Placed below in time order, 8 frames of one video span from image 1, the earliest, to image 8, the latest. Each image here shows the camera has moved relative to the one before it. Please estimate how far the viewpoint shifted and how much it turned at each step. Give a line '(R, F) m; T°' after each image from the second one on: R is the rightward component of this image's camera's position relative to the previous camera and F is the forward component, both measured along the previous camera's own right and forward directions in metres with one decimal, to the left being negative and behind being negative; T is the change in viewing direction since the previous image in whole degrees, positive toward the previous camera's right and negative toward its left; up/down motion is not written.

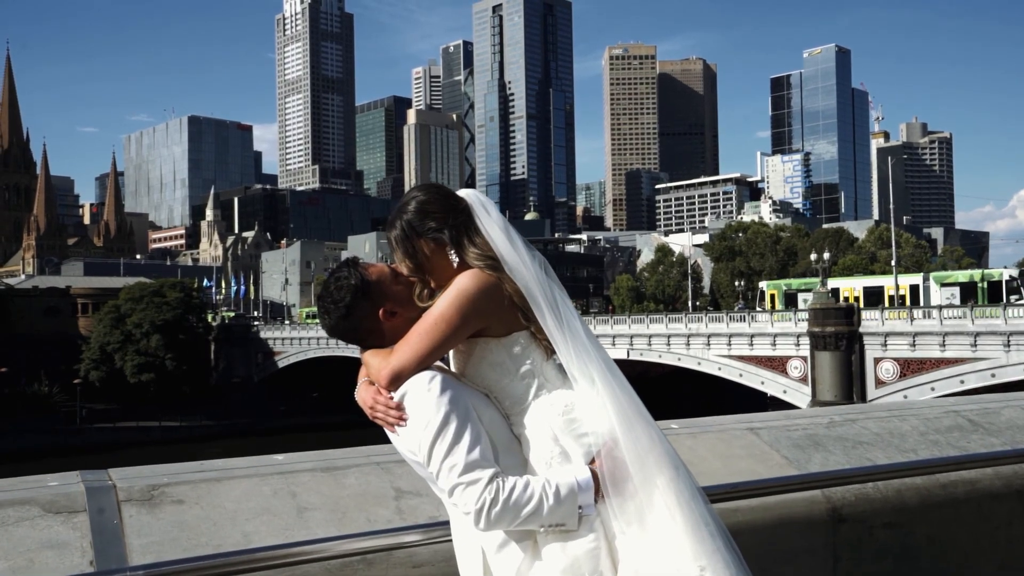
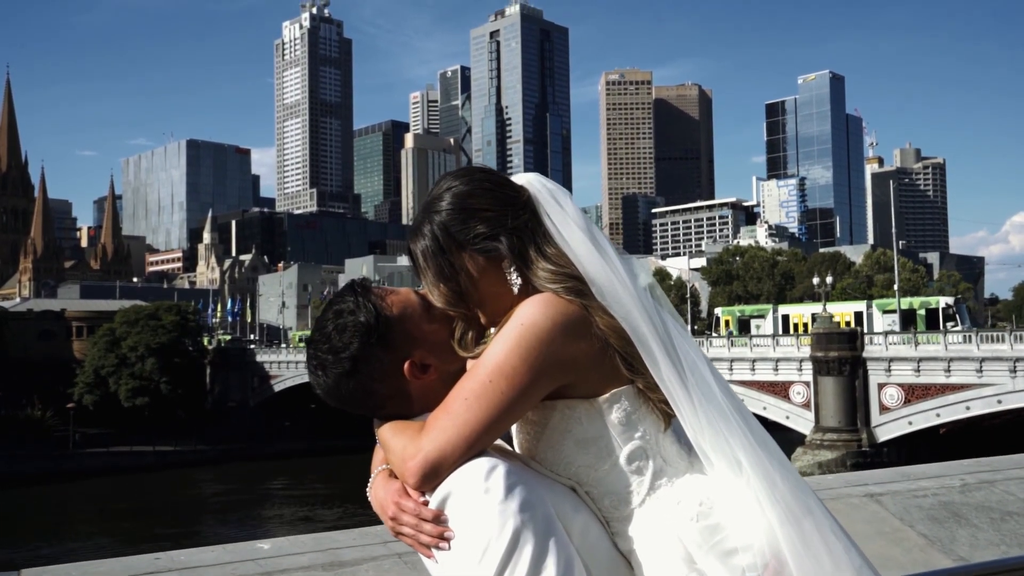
(-0.1, +0.5) m; 0°
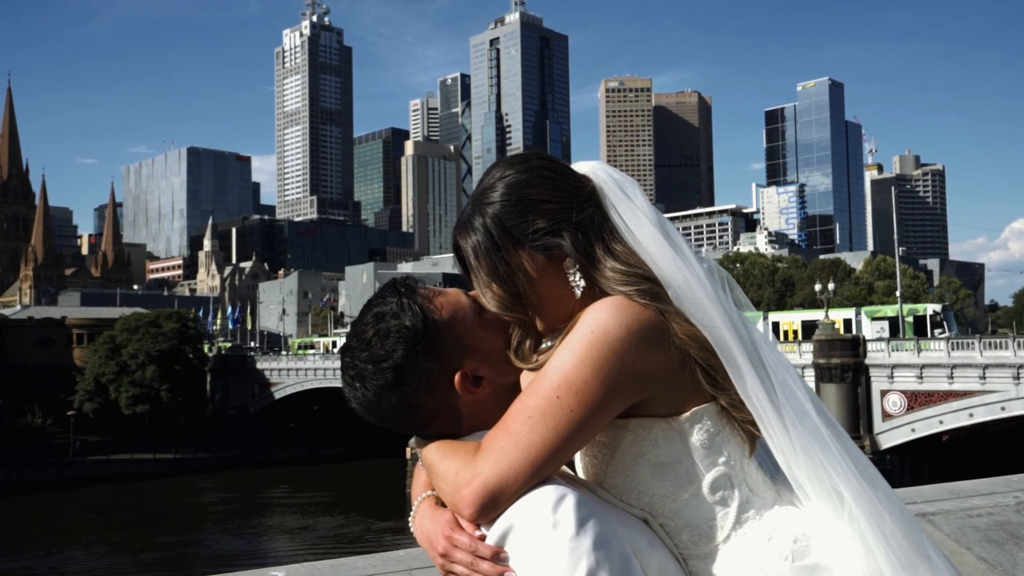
(-0.1, +0.1) m; 0°
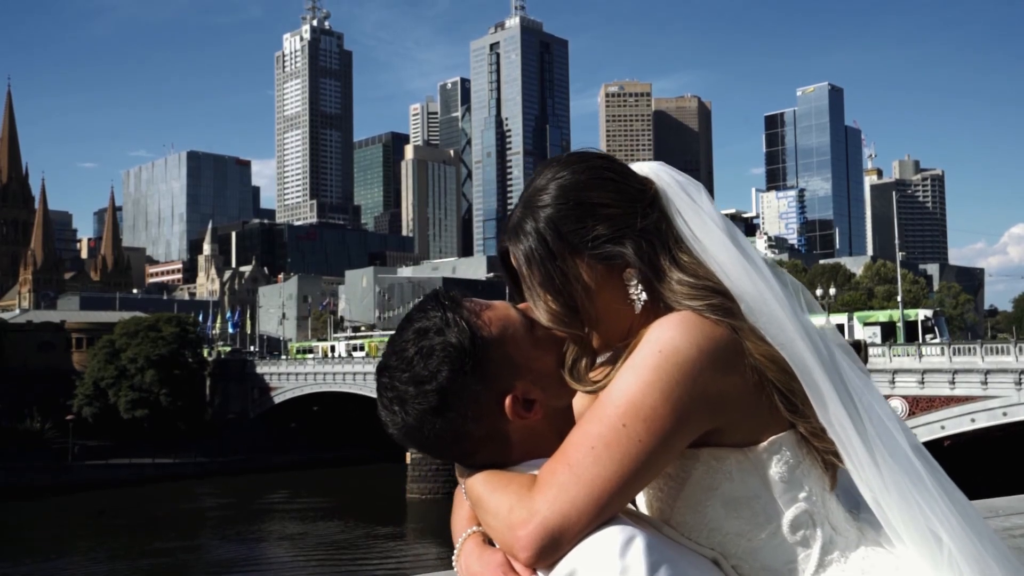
(0.0, +0.1) m; 0°
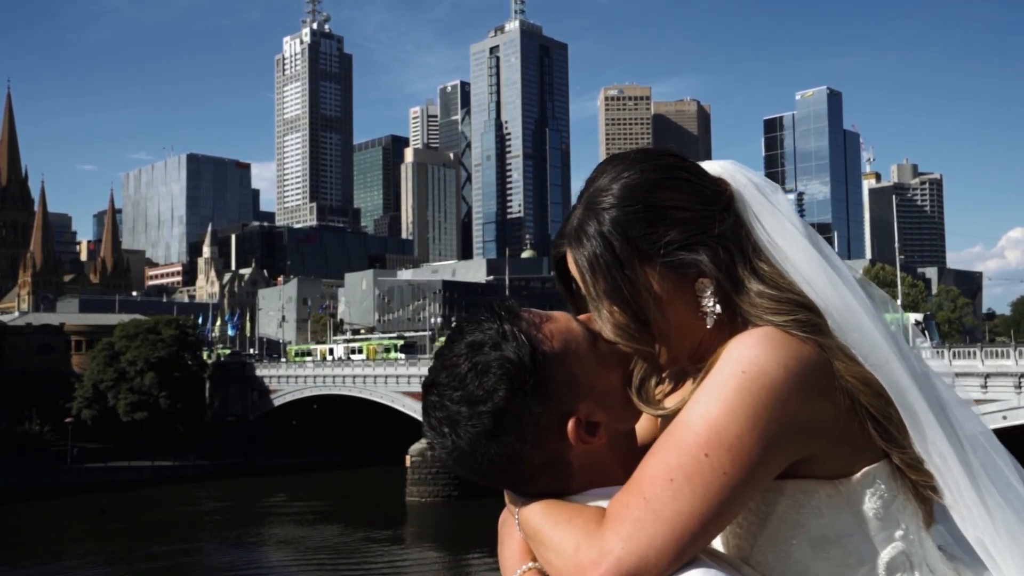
(-0.1, 0.0) m; 0°
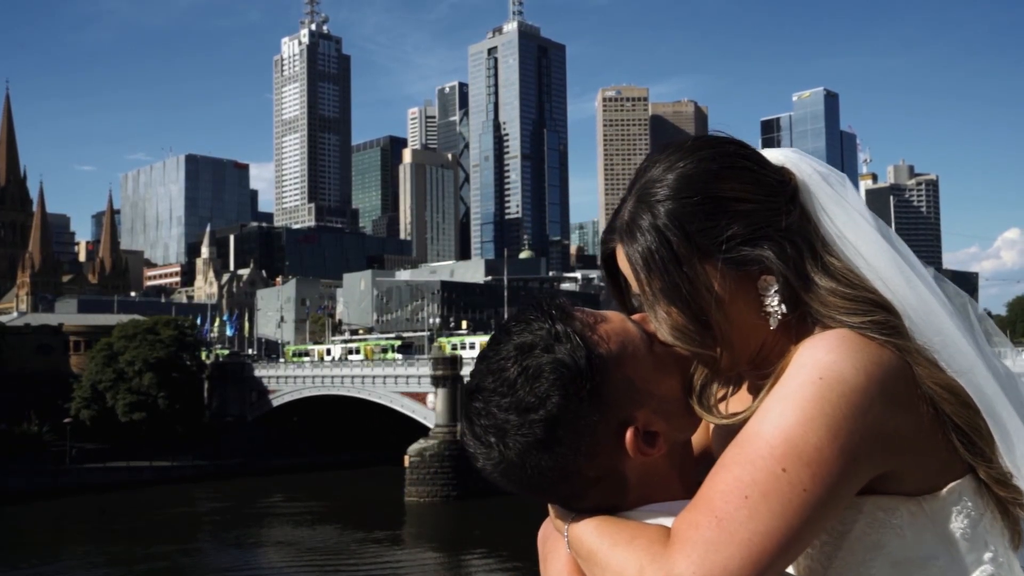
(0.0, -0.5) m; 0°
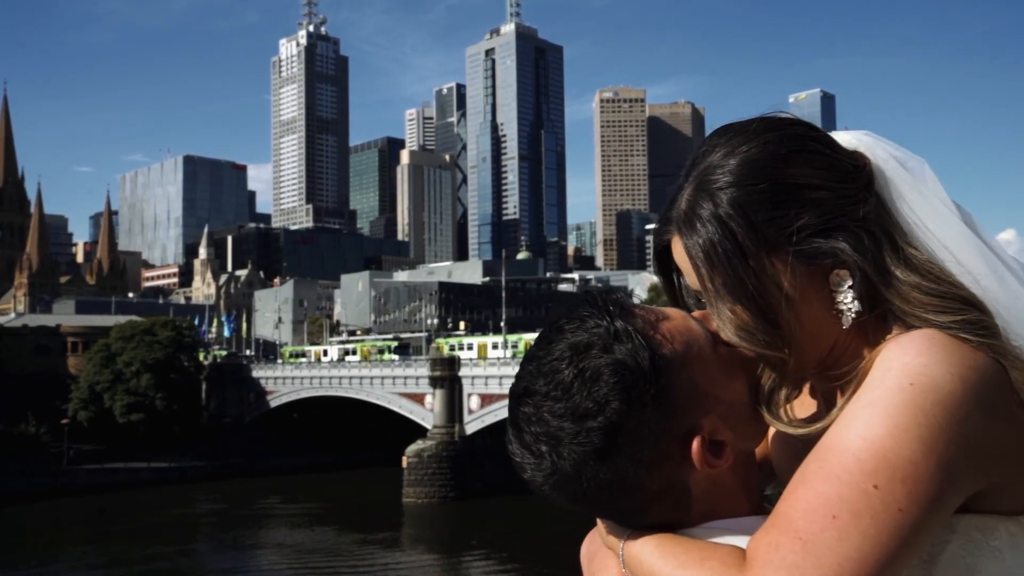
(-0.3, -0.2) m; 0°
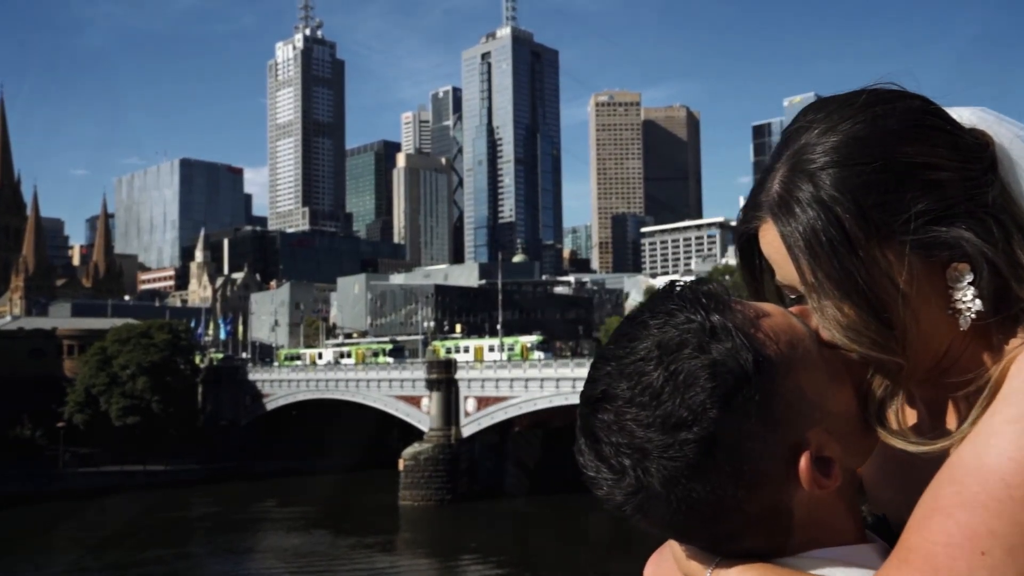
(-0.3, -0.5) m; 0°
